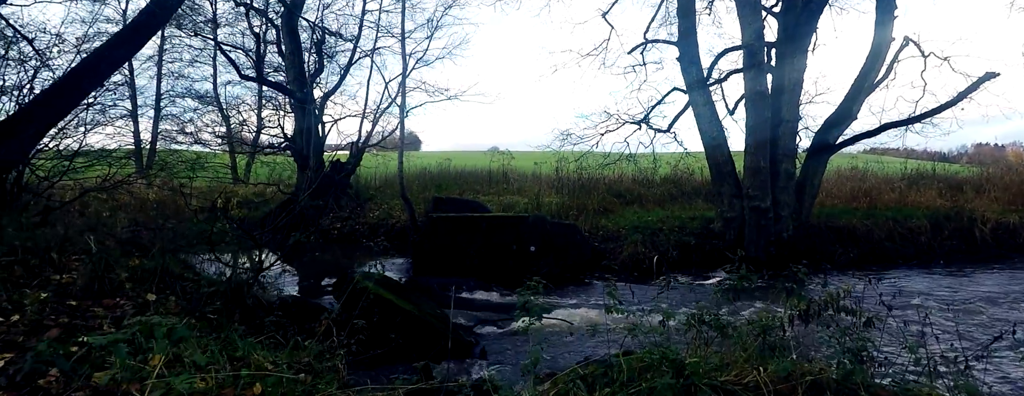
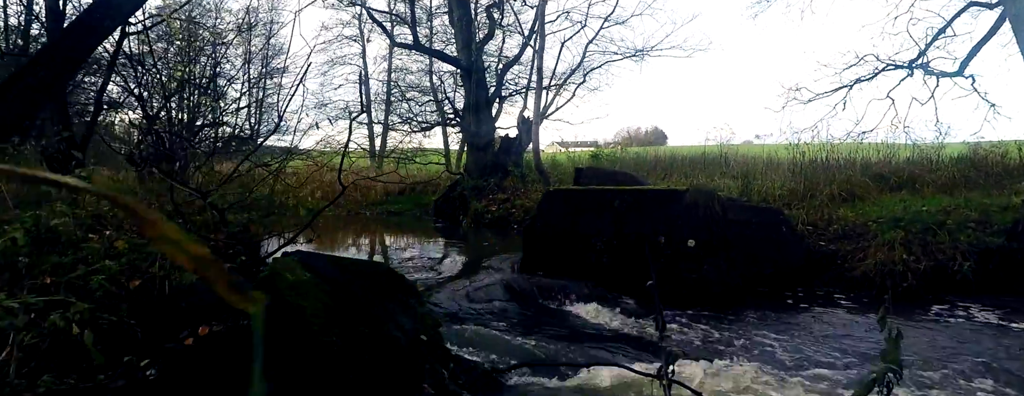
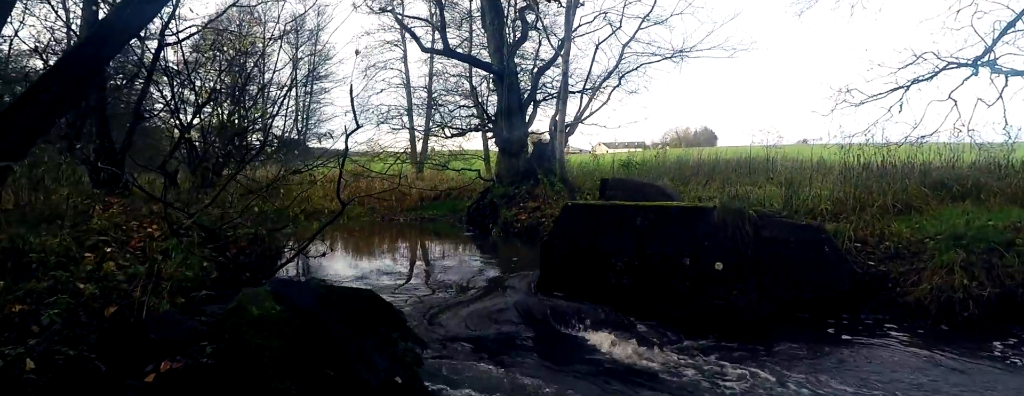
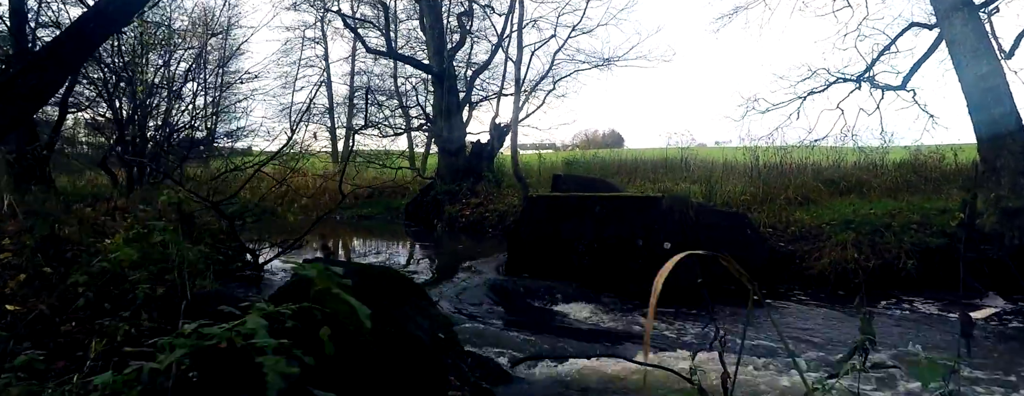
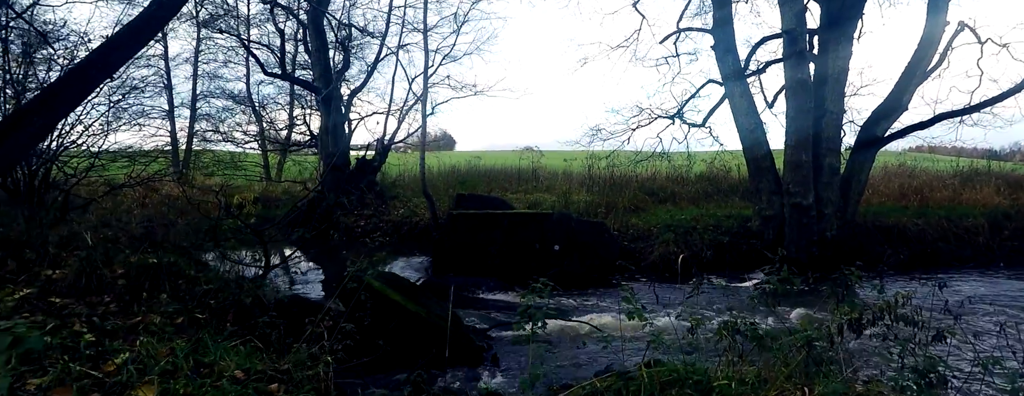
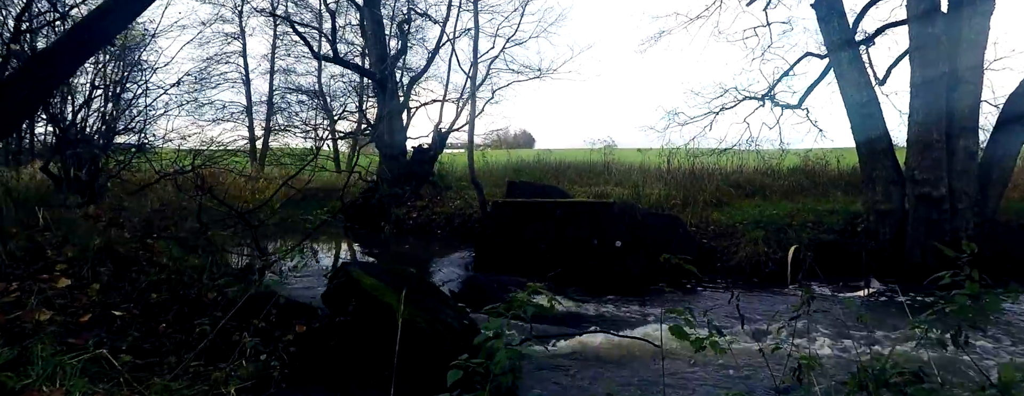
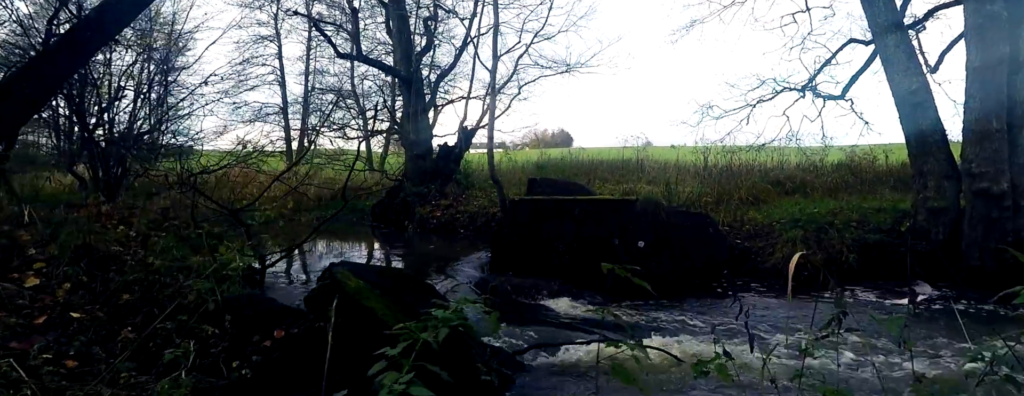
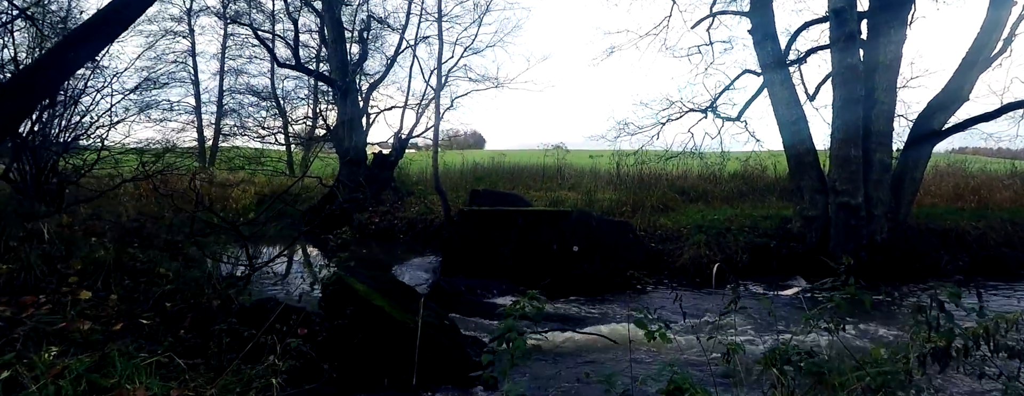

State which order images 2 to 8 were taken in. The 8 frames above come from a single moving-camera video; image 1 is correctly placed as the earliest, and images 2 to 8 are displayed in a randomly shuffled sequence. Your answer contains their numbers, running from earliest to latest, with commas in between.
5, 8, 6, 7, 4, 2, 3
